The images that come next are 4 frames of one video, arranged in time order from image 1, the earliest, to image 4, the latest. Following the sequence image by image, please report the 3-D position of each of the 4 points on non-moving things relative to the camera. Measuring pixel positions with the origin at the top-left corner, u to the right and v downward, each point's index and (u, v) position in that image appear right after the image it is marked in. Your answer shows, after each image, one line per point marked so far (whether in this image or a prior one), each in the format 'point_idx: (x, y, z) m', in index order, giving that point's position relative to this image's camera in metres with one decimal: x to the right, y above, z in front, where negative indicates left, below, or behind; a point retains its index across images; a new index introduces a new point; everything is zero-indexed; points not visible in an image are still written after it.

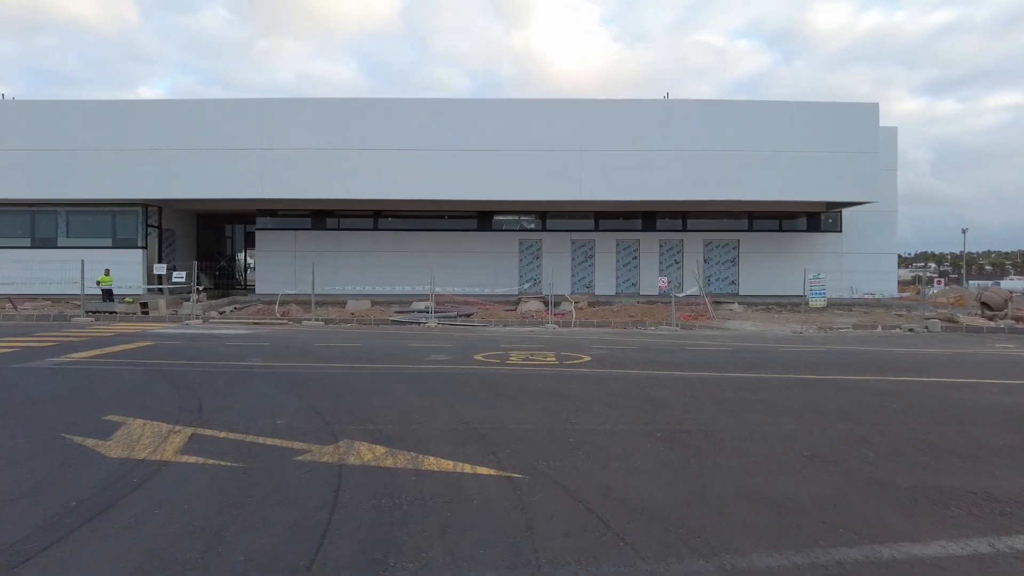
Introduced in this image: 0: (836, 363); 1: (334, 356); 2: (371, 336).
0: (+5.1, -1.2, +10.3) m
1: (-3.0, -1.2, +11.2) m
2: (-3.1, -1.0, +14.4) m
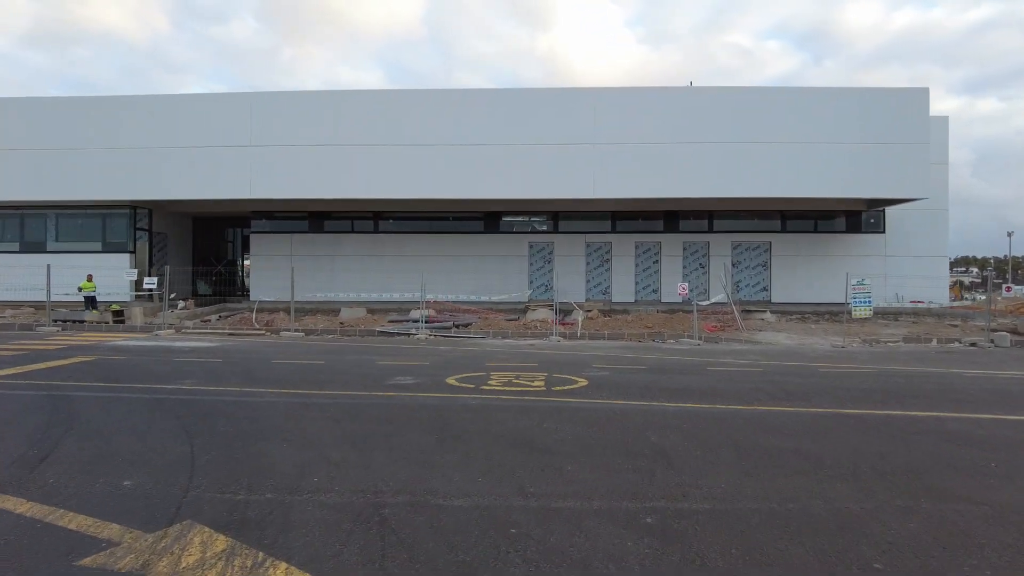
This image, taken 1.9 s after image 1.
0: (+4.8, -1.3, +8.2) m
1: (-3.3, -1.3, +9.5) m
2: (-3.2, -1.2, +12.6) m
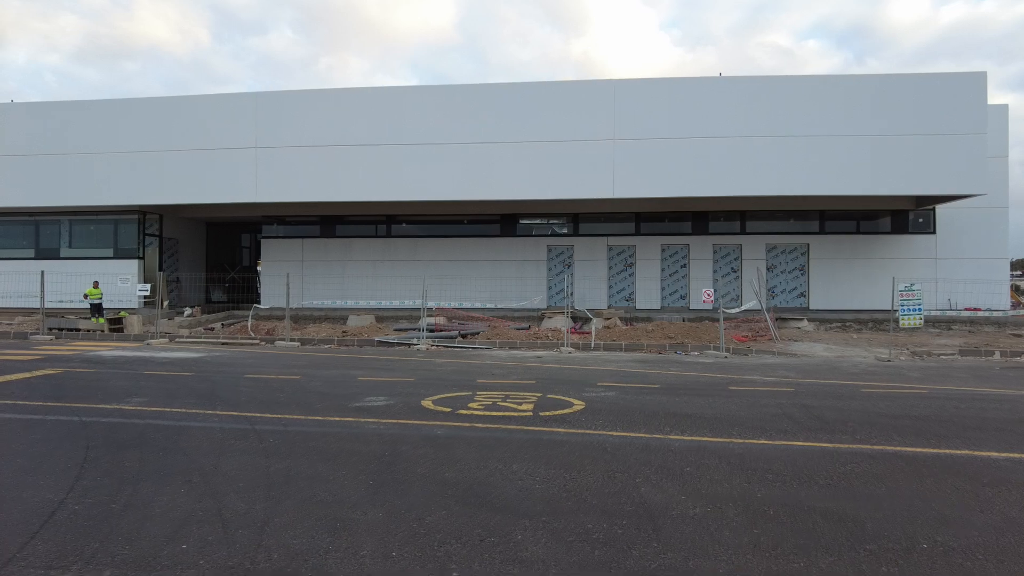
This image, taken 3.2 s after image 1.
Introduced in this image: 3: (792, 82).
0: (+4.6, -1.4, +6.8) m
1: (-3.4, -1.4, +8.5) m
2: (-3.2, -1.3, +11.6) m
3: (+7.8, +5.7, +18.3) m
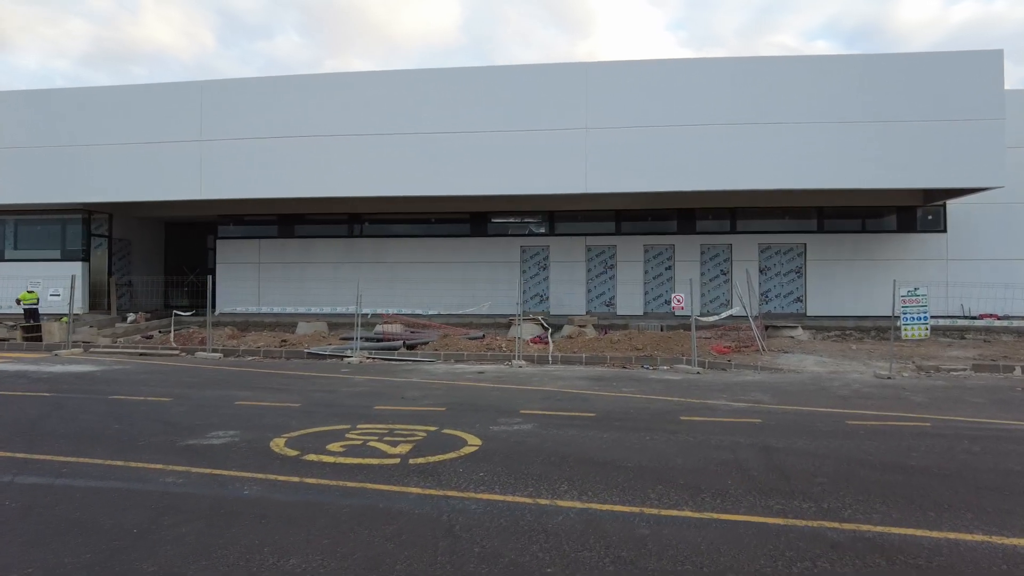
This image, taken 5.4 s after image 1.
0: (+3.5, -1.4, +5.0) m
1: (-4.5, -1.4, +6.8) m
2: (-4.2, -1.4, +9.9) m
3: (+6.8, +5.6, +16.5) m
